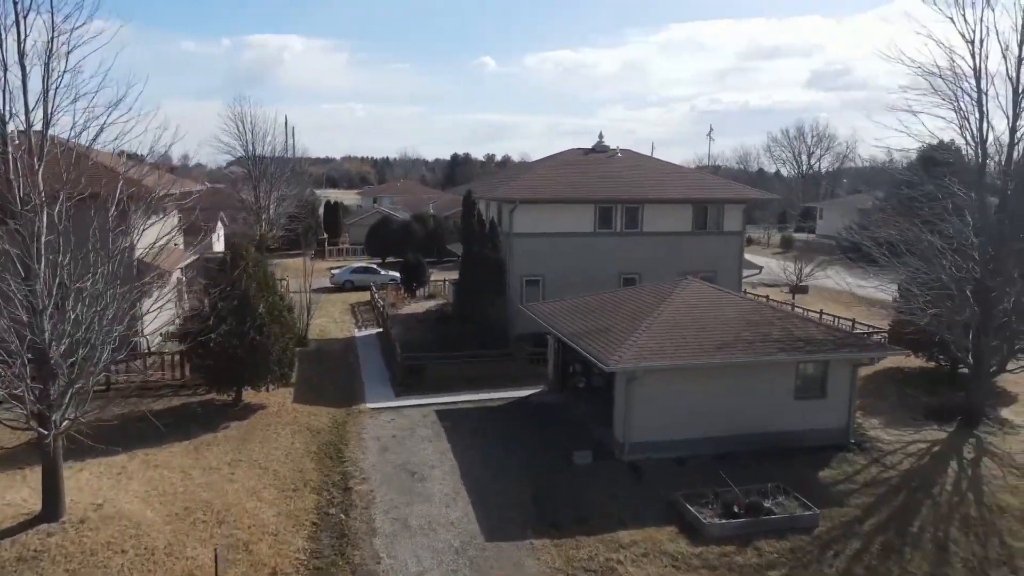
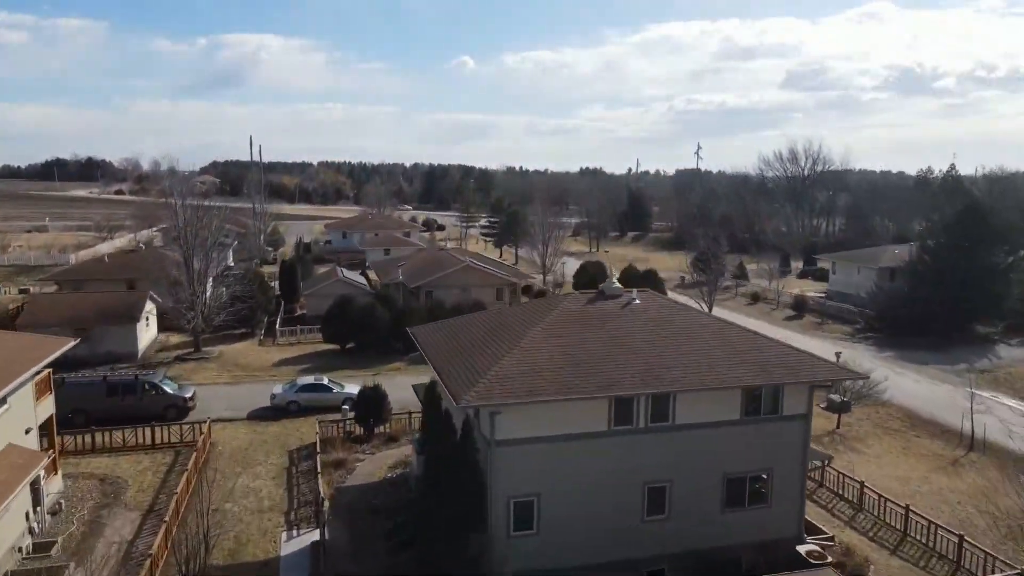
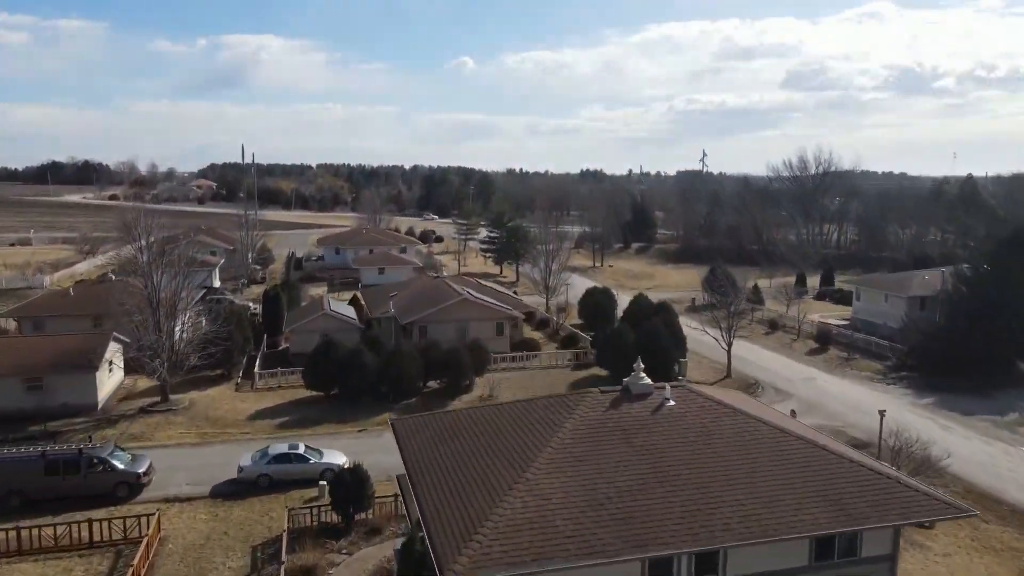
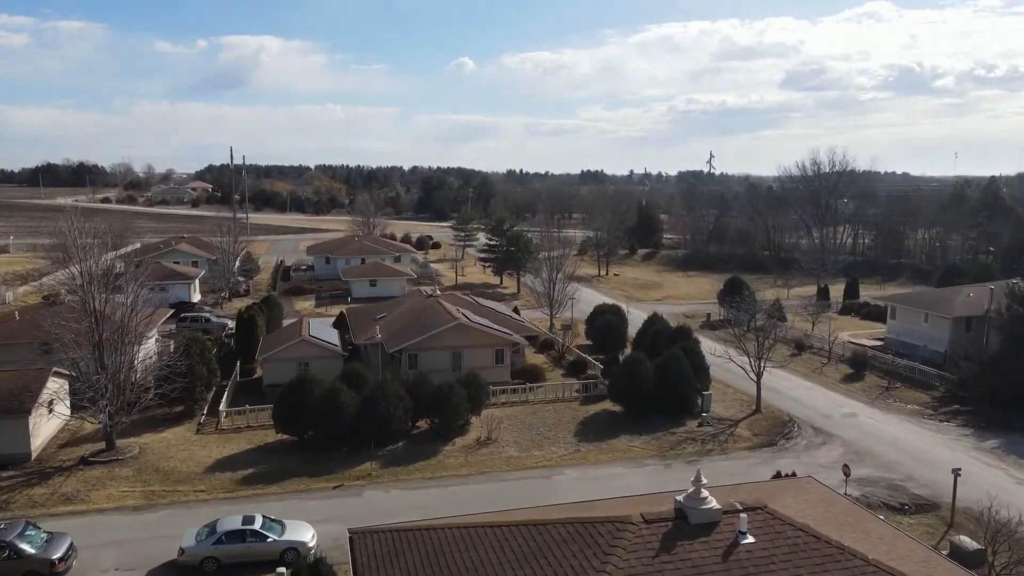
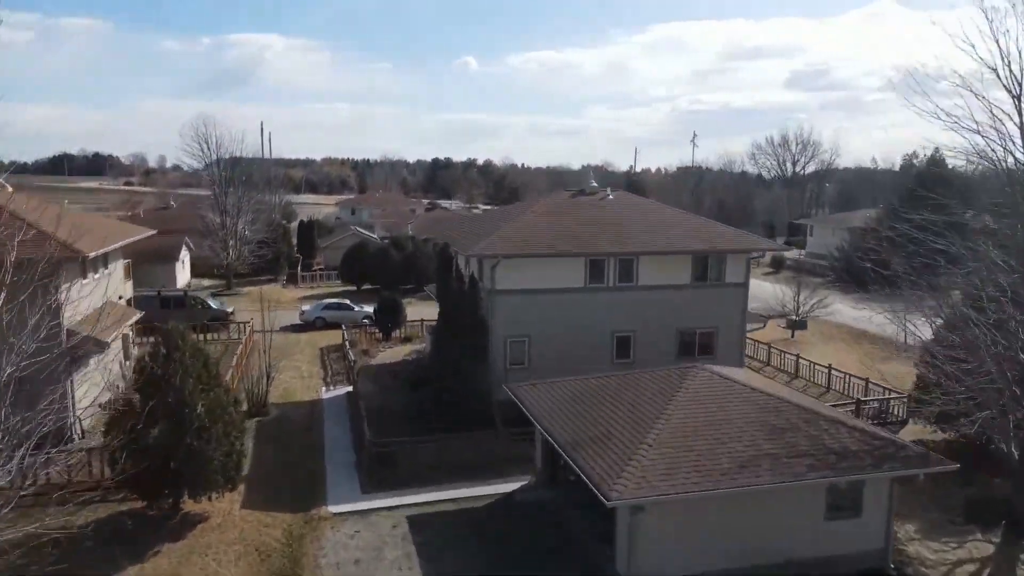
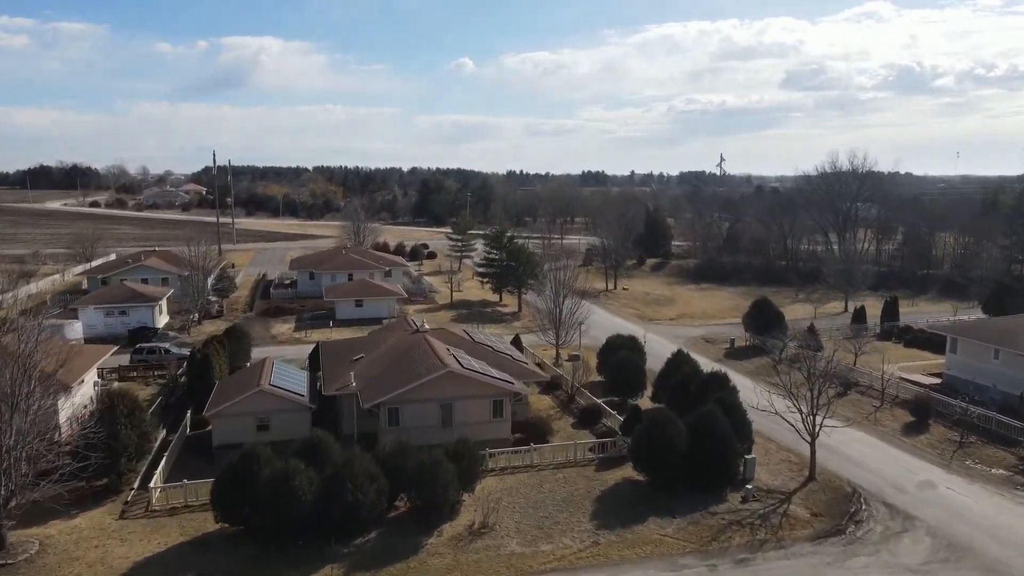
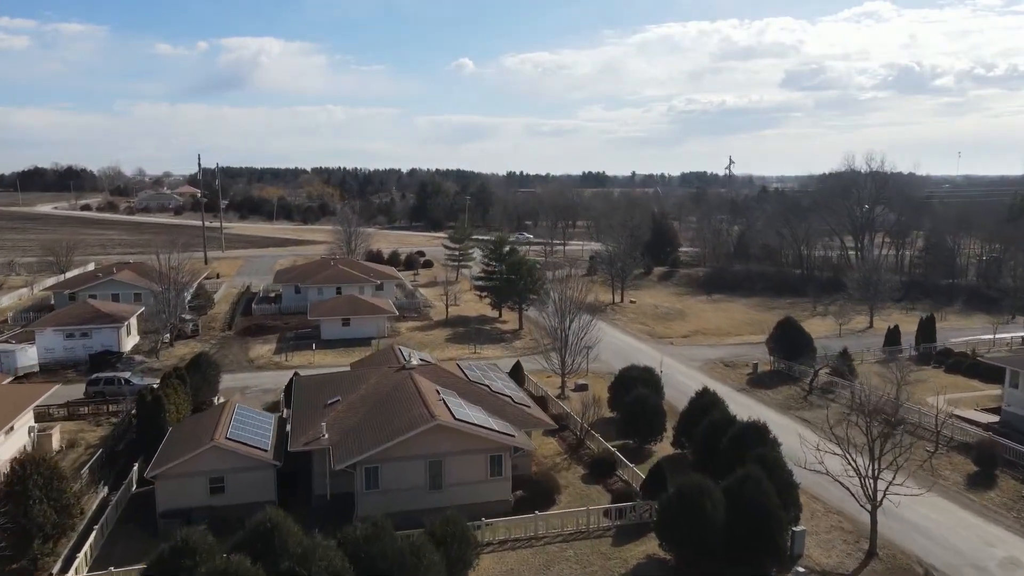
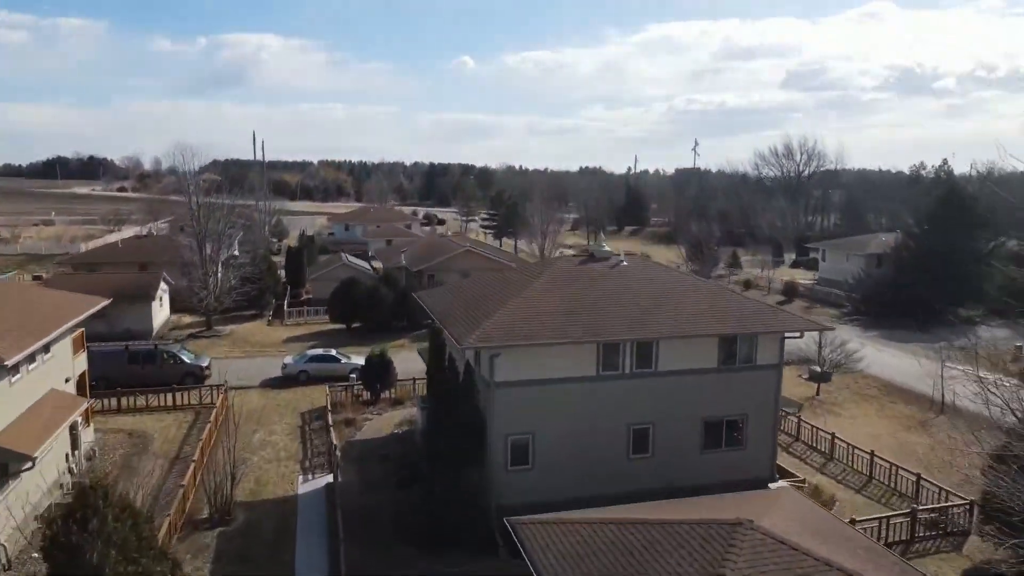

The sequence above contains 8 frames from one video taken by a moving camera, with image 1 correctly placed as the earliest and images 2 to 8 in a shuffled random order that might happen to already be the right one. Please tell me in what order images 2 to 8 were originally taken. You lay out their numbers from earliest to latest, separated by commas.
5, 8, 2, 3, 4, 6, 7
